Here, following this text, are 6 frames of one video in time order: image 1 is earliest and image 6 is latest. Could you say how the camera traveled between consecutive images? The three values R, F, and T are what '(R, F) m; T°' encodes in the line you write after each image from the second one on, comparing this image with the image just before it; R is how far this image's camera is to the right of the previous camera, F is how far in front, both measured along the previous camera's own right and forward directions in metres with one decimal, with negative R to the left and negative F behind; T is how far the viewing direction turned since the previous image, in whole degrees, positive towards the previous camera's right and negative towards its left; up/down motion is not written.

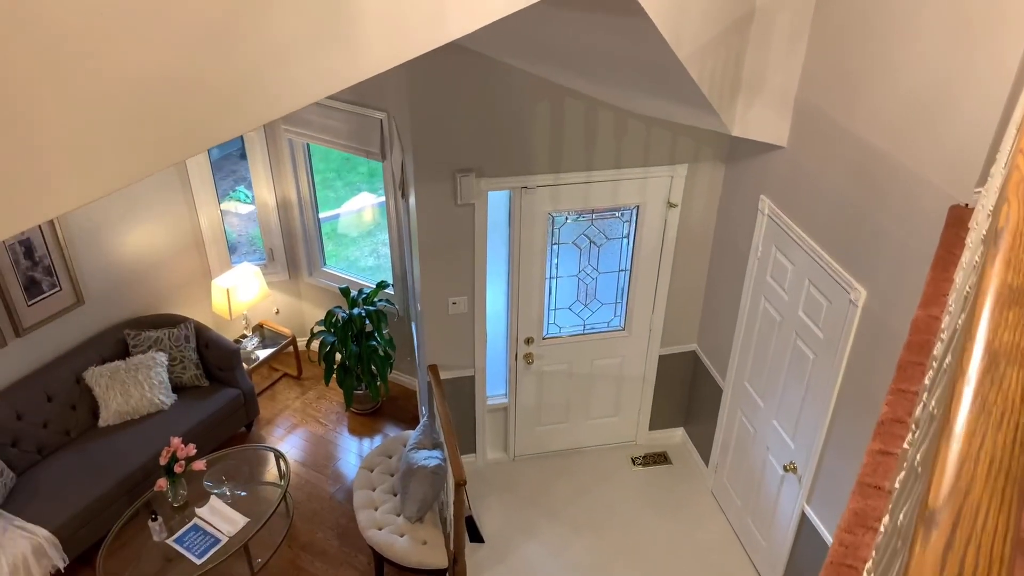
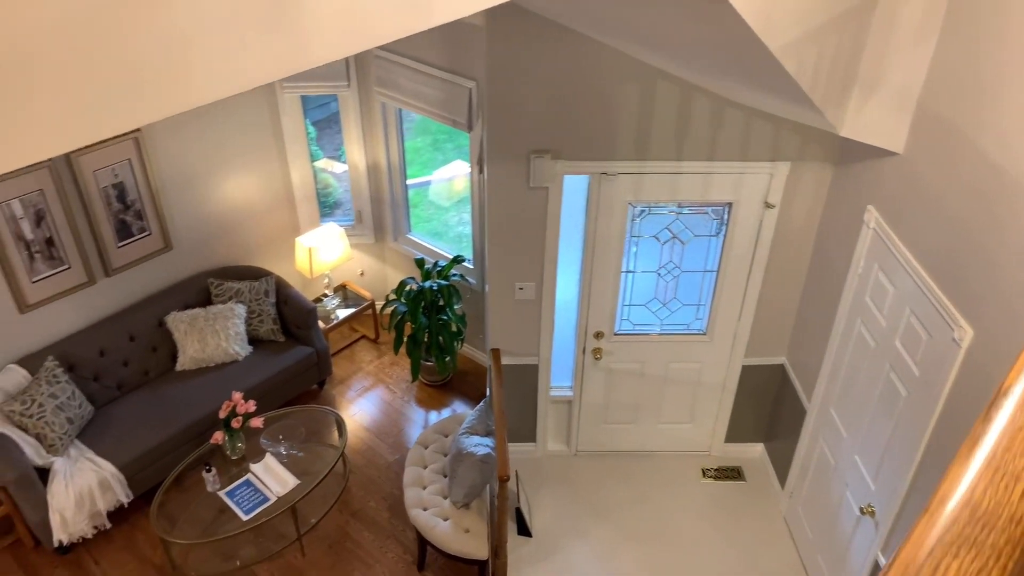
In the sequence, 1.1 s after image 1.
(+0.2, +0.2) m; -8°
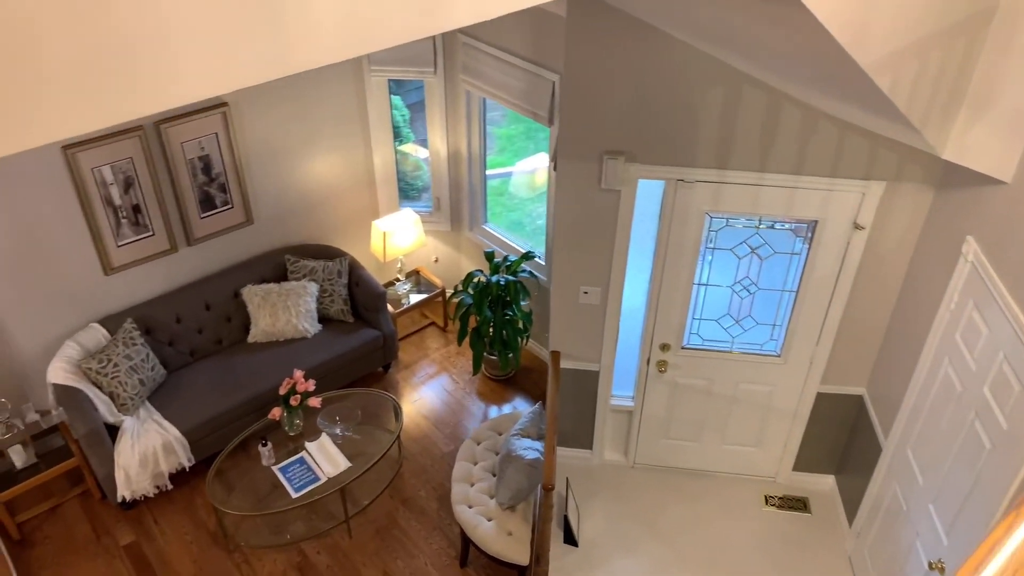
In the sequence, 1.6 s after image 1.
(+0.1, +0.1) m; -6°
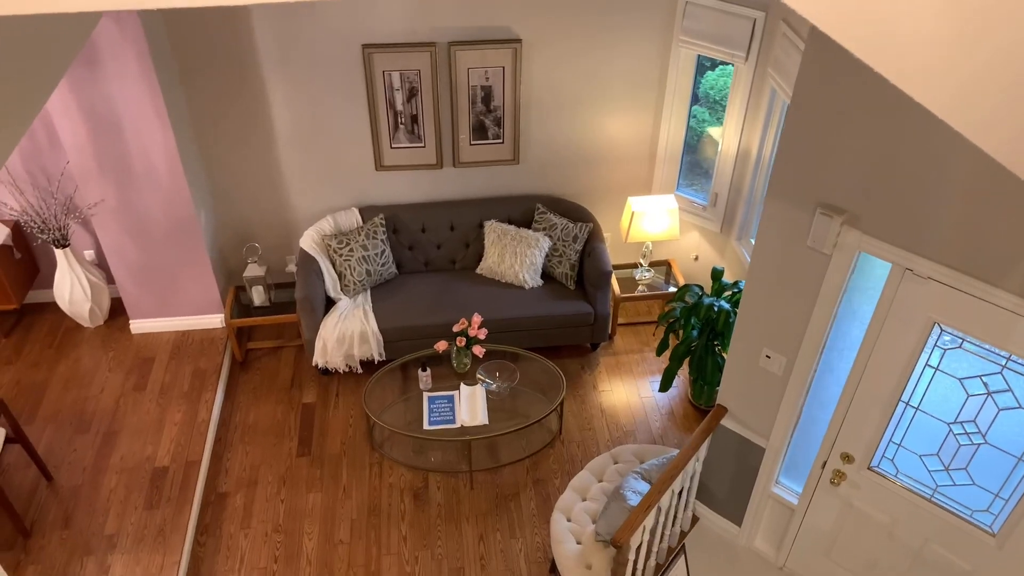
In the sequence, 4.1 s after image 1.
(+0.7, +0.5) m; -25°
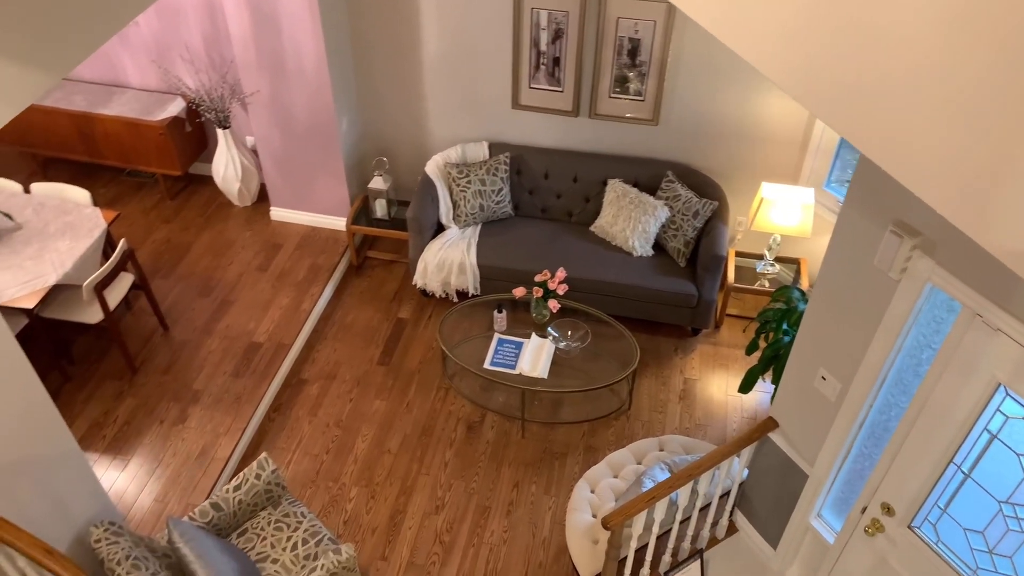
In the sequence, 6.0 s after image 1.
(+0.5, +0.1) m; -14°
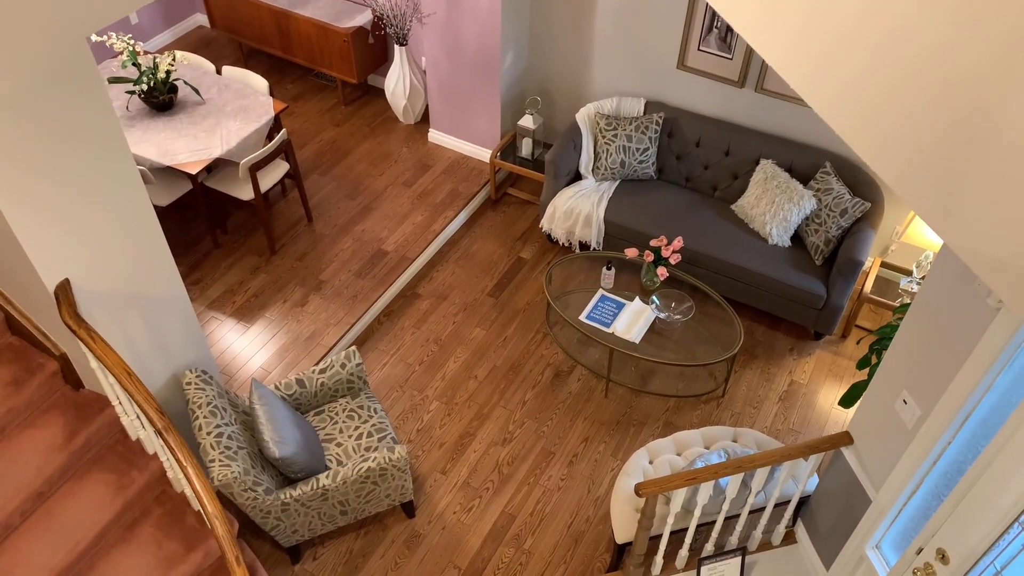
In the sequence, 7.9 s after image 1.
(+0.4, 0.0) m; -12°
